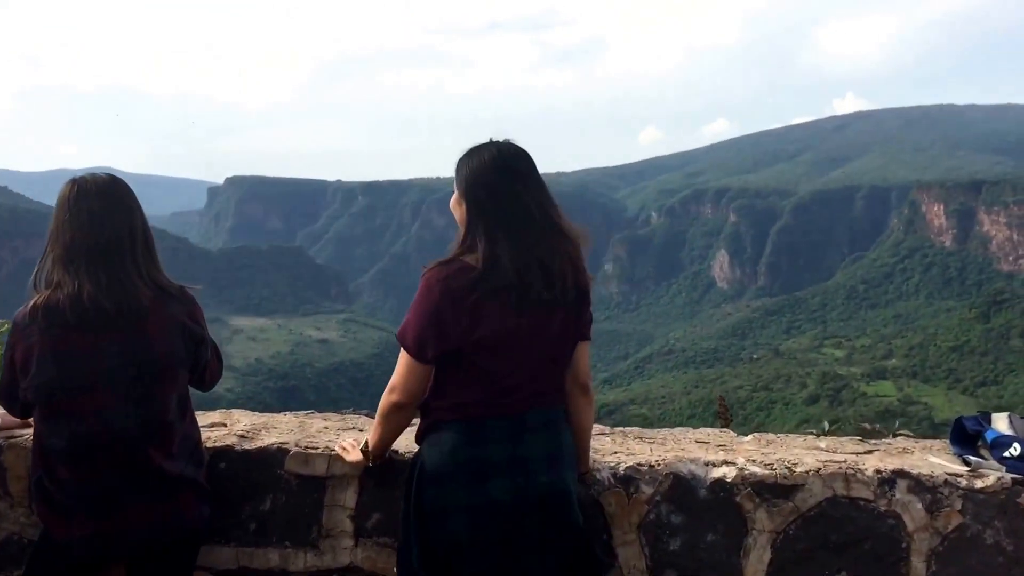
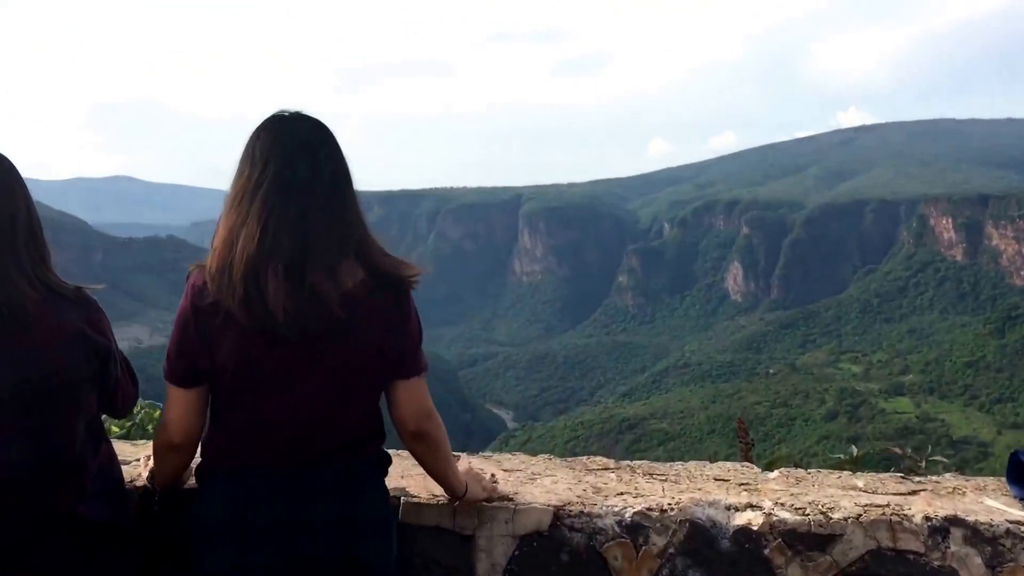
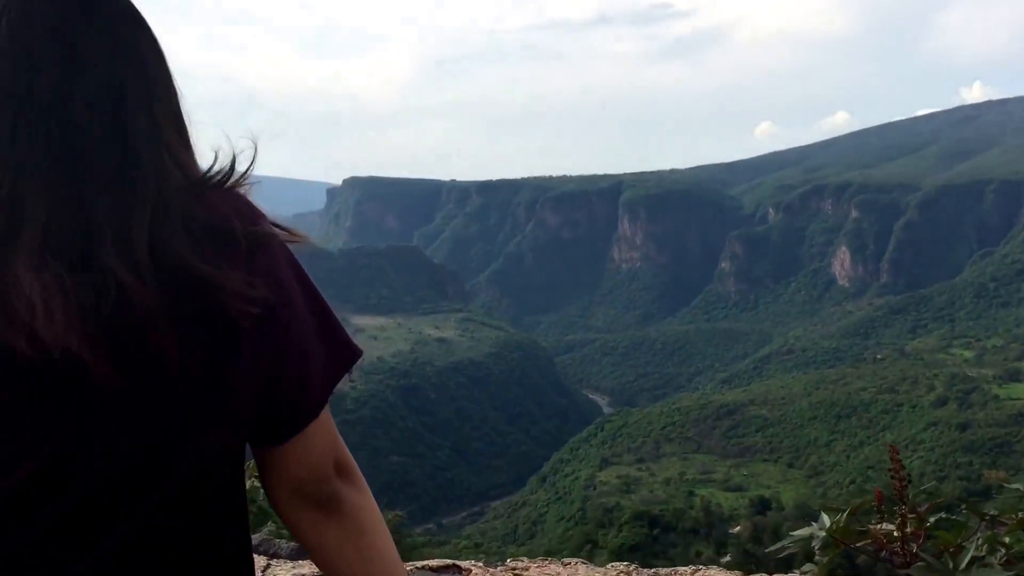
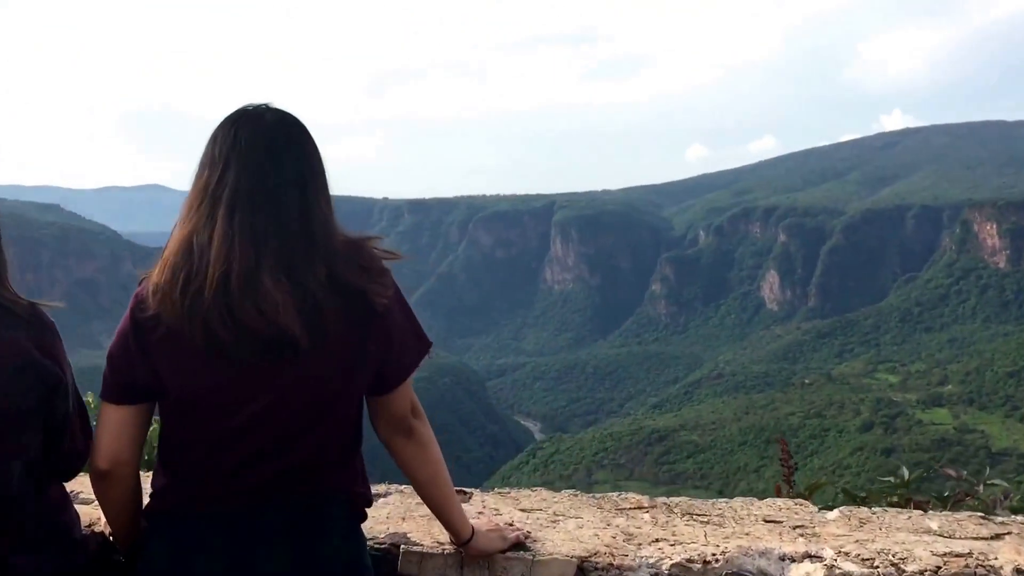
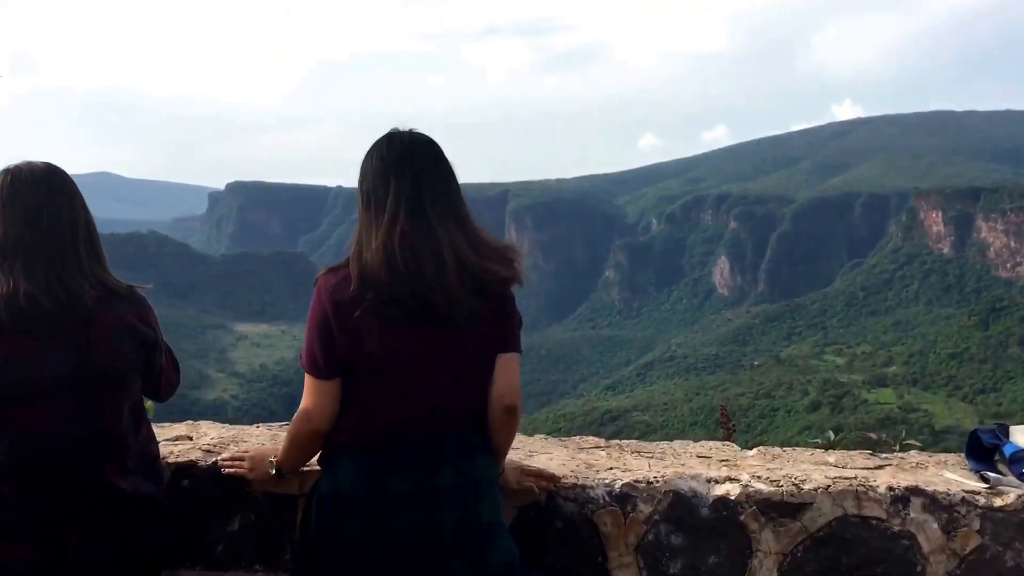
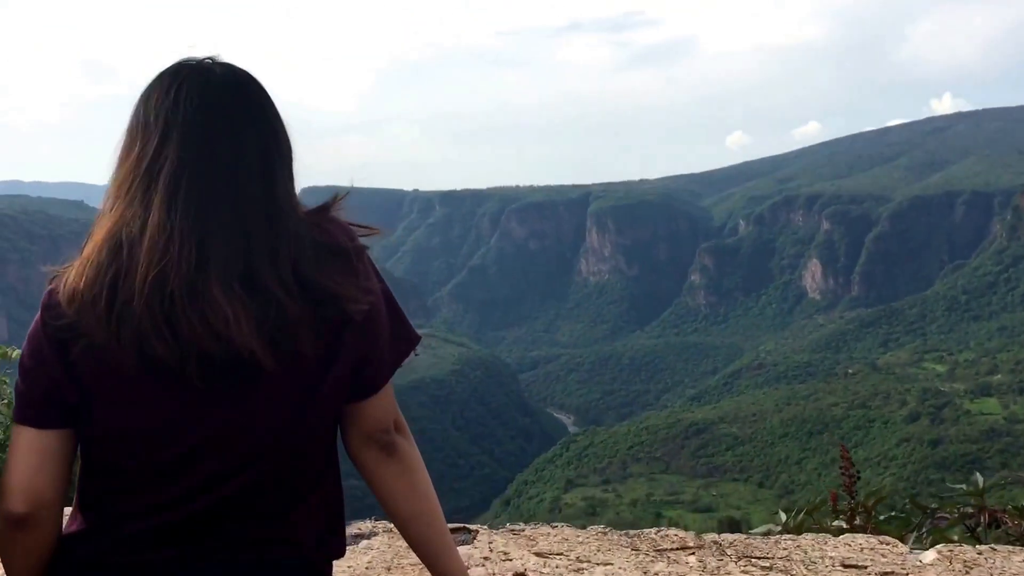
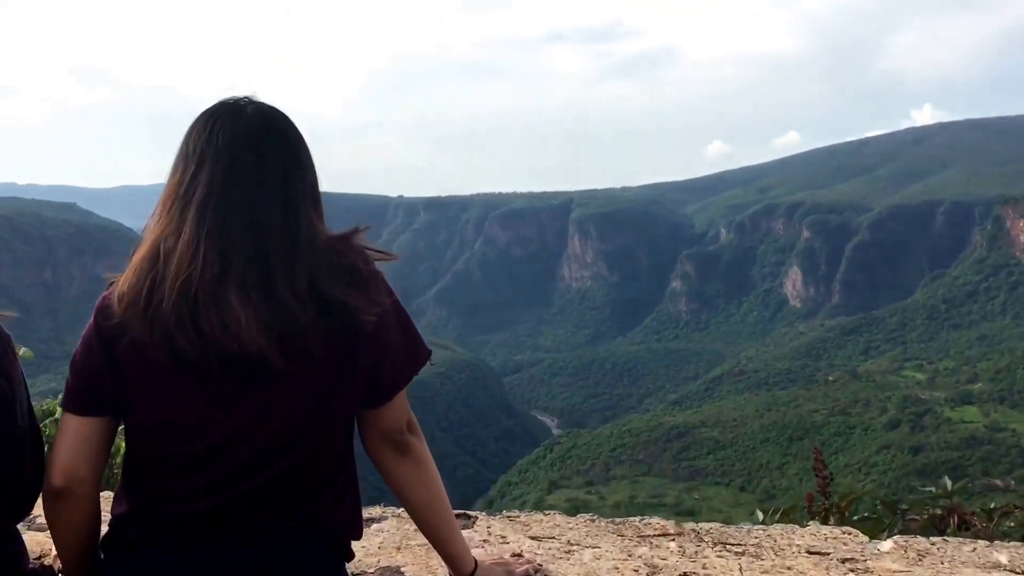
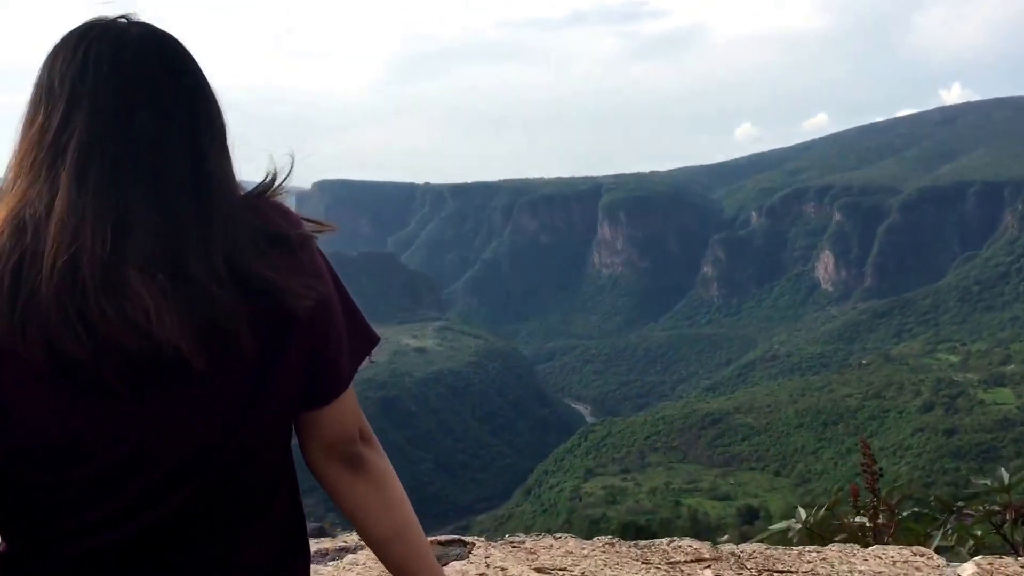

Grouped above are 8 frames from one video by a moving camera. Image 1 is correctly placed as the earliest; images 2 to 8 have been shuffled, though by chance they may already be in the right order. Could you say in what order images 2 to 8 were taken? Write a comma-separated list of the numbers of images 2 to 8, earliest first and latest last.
5, 2, 4, 7, 6, 8, 3
